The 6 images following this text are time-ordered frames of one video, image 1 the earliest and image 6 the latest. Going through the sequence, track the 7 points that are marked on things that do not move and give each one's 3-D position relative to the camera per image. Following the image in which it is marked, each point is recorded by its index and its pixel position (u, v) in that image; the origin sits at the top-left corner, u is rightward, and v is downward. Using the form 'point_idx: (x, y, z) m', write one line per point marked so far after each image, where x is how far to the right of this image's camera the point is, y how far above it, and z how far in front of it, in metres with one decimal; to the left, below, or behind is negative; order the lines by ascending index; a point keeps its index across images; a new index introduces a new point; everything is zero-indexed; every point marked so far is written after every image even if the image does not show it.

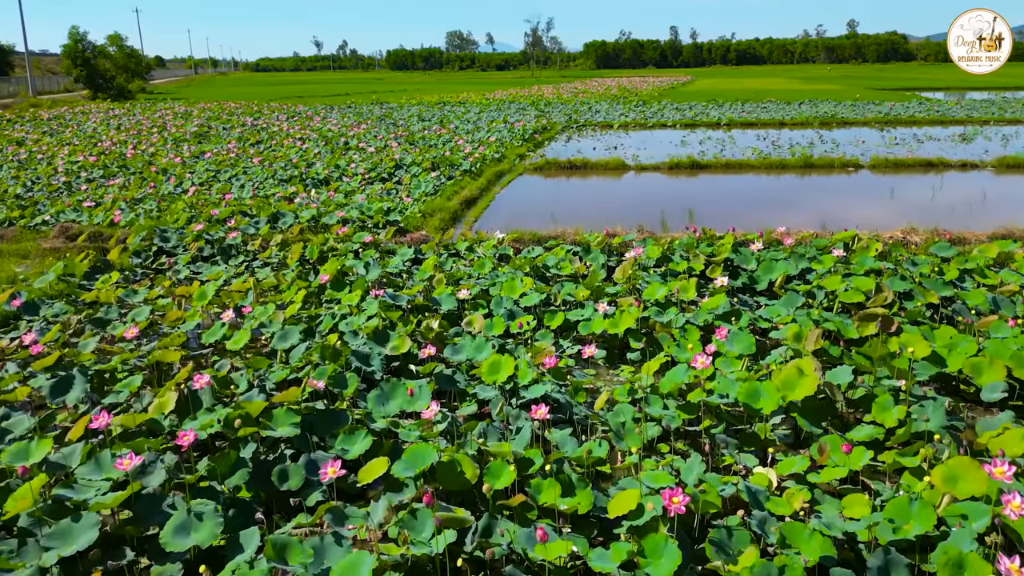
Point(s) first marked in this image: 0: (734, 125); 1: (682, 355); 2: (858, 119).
0: (+6.0, +4.5, +16.4) m
1: (+0.9, -0.4, +3.3) m
2: (+9.8, +4.8, +16.9) m
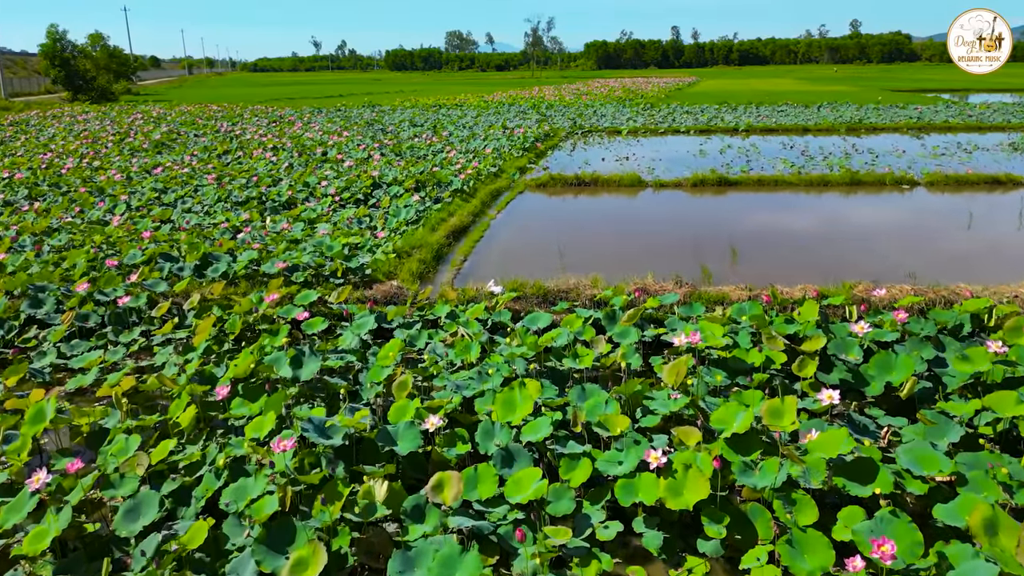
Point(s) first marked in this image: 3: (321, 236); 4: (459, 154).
0: (+6.0, +3.9, +15.0) m
1: (+0.9, -0.9, +1.9) m
2: (+9.8, +4.3, +15.6) m
3: (-1.8, +0.5, +5.6) m
4: (-0.9, +2.3, +10.3) m
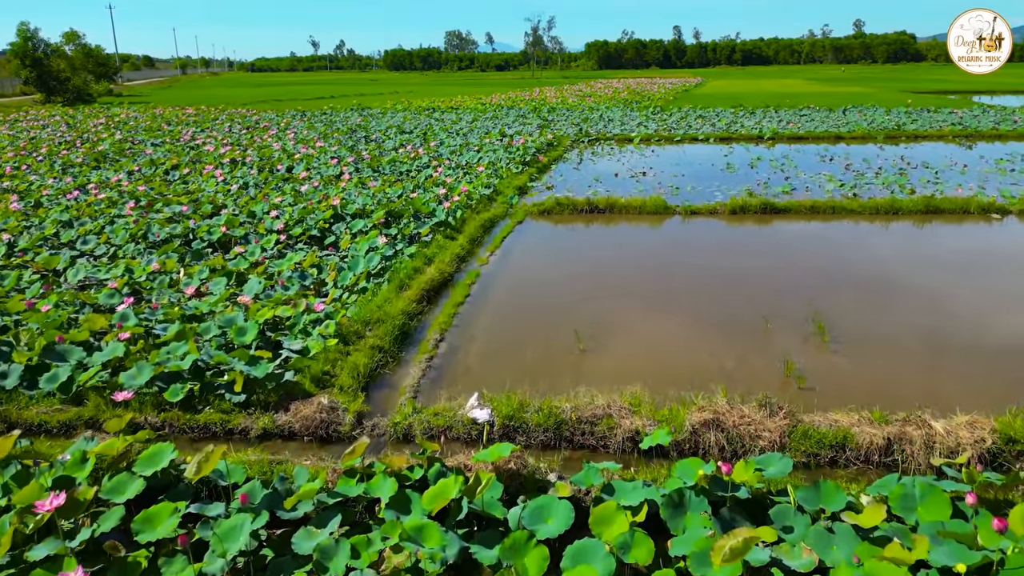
0: (+6.0, +3.3, +13.4) m
1: (+0.9, -1.5, +0.3) m
2: (+9.8, +3.6, +14.0) m
3: (-1.8, -0.1, +4.0) m
4: (-0.9, +1.7, +8.7) m
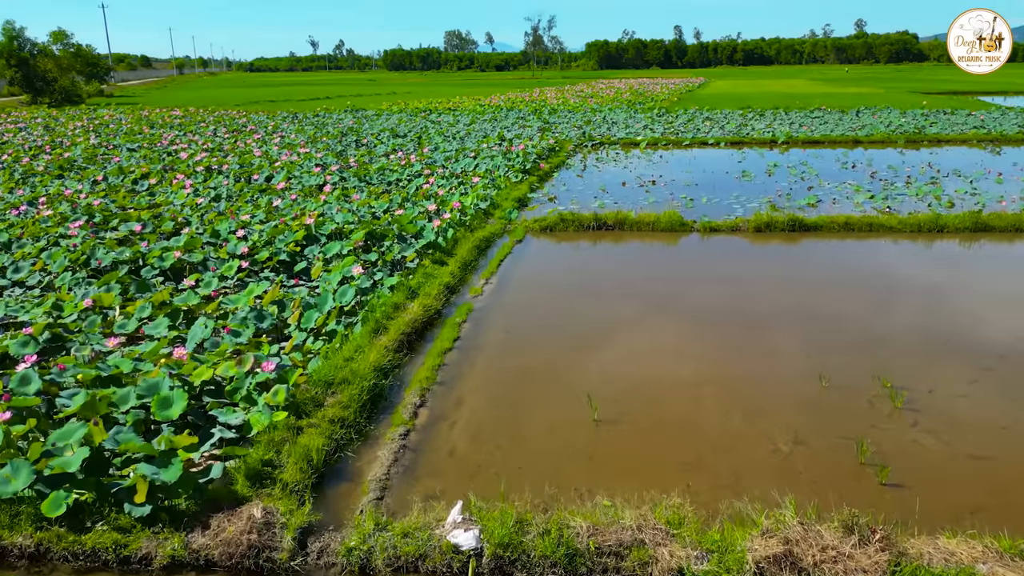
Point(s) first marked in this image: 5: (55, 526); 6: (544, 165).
0: (+6.0, +3.0, +12.6) m
1: (+0.9, -1.8, -0.5) m
2: (+9.7, +3.4, +13.2) m
3: (-1.9, -0.4, +3.3) m
4: (-1.0, +1.4, +8.0) m
5: (-1.7, -0.9, +2.2) m
6: (+0.5, +2.0, +9.9) m
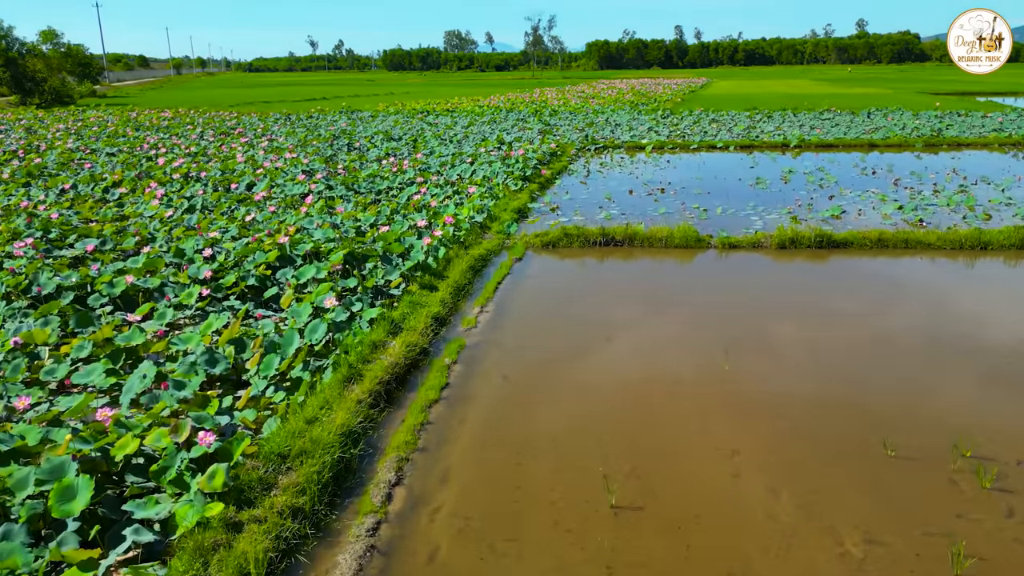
0: (+6.0, +2.8, +12.0) m
1: (+0.9, -2.0, -1.1) m
2: (+9.7, +3.1, +12.6) m
3: (-1.9, -0.6, +2.7) m
4: (-1.0, +1.2, +7.4) m
5: (-1.7, -1.1, +1.7) m
6: (+0.5, +1.8, +9.3) m
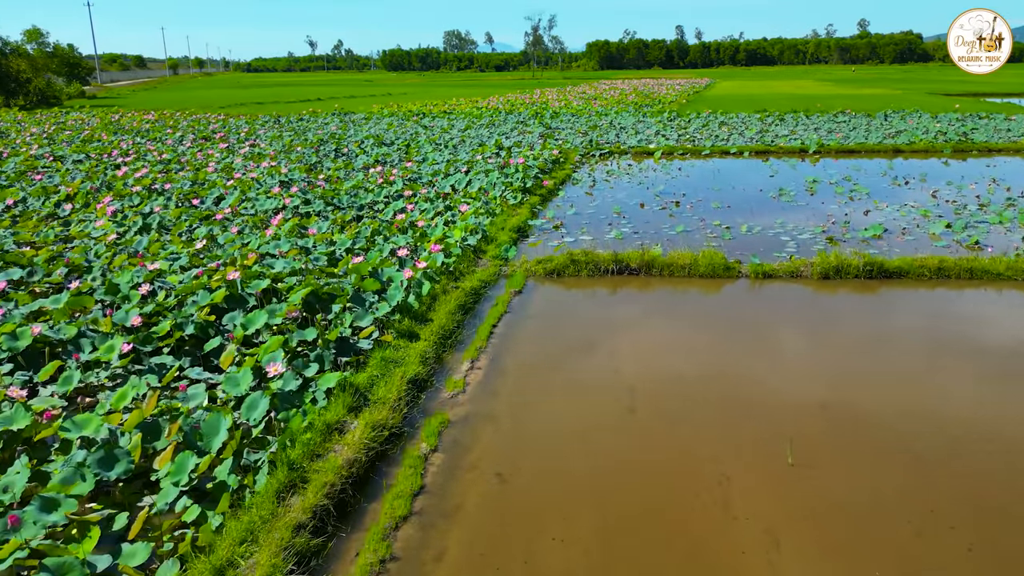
0: (+6.0, +2.5, +11.2) m
1: (+0.8, -2.3, -1.9) m
2: (+9.7, +2.8, +11.8) m
3: (-1.9, -0.9, +1.8) m
4: (-1.0, +0.9, +6.5) m
5: (-1.7, -1.4, +0.8) m
6: (+0.5, +1.5, +8.5) m
